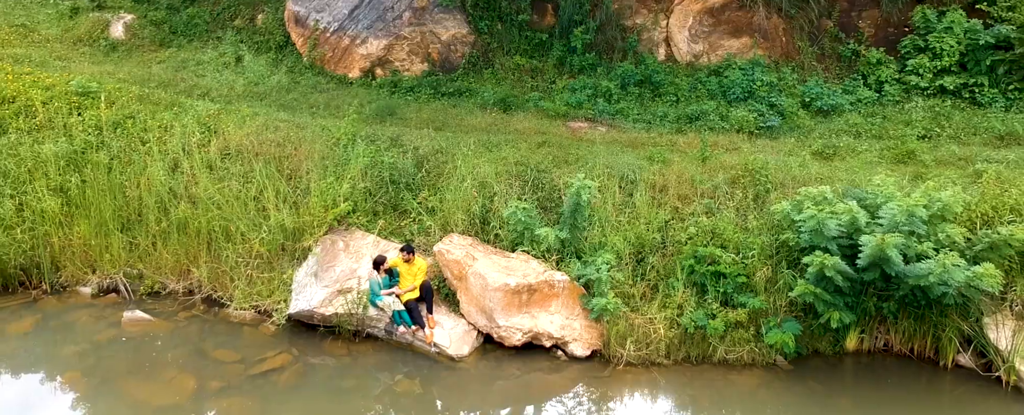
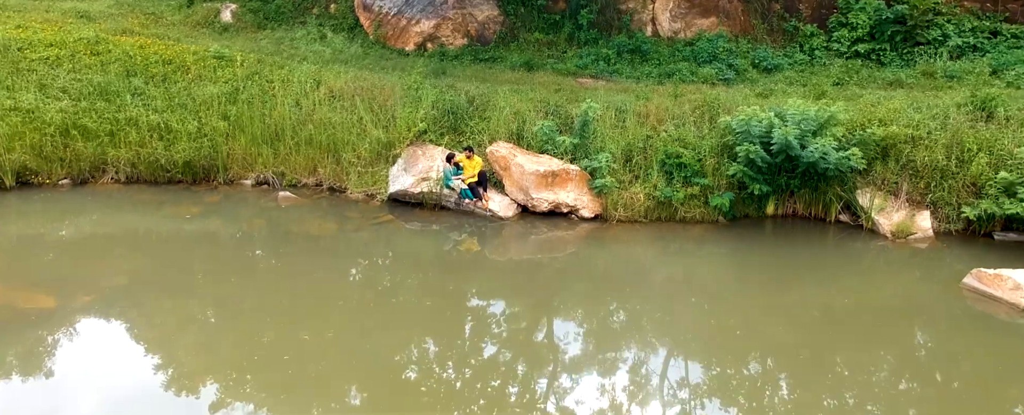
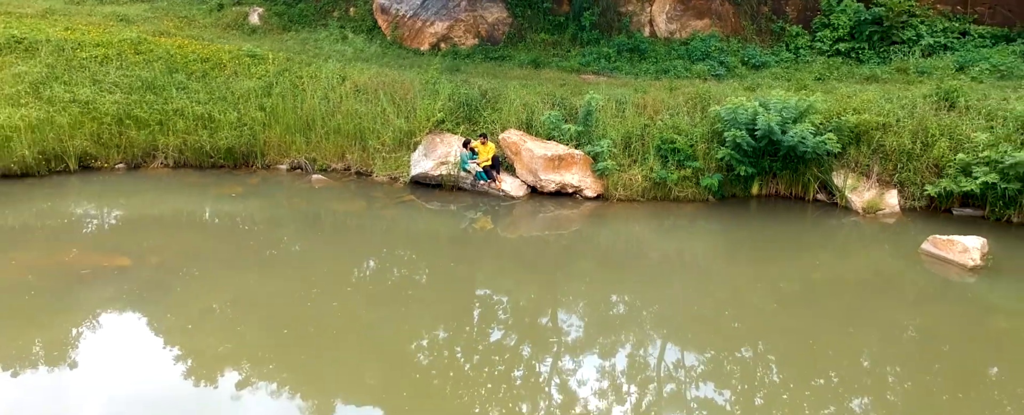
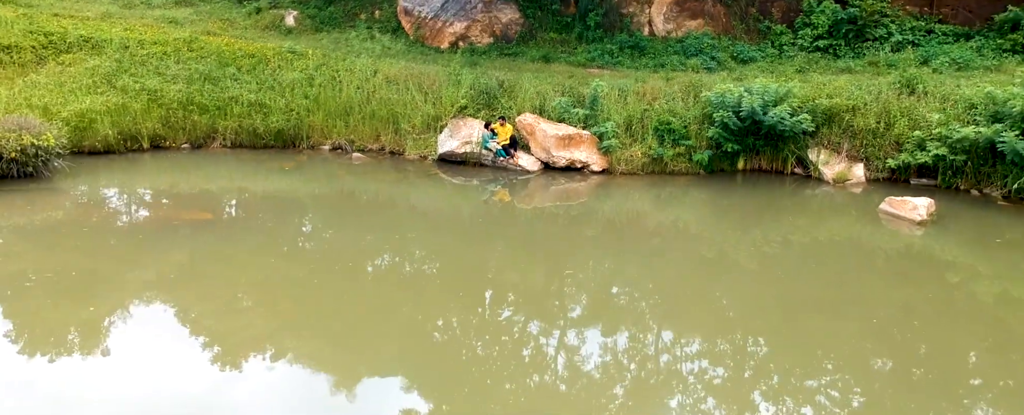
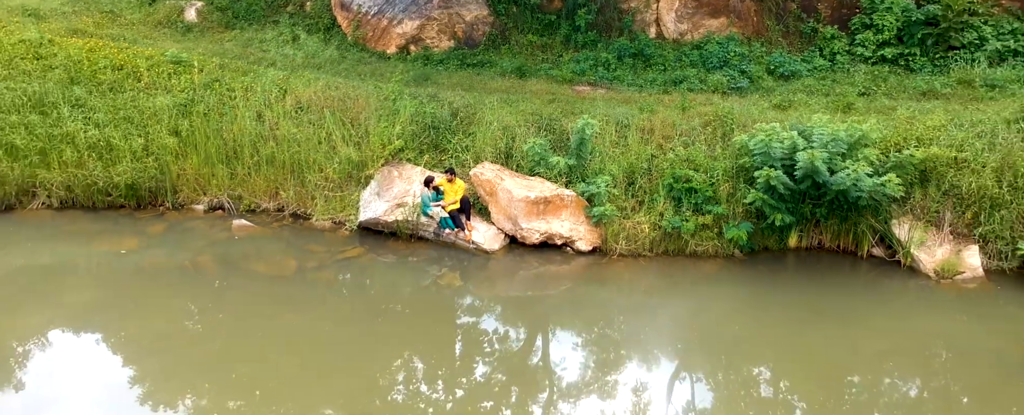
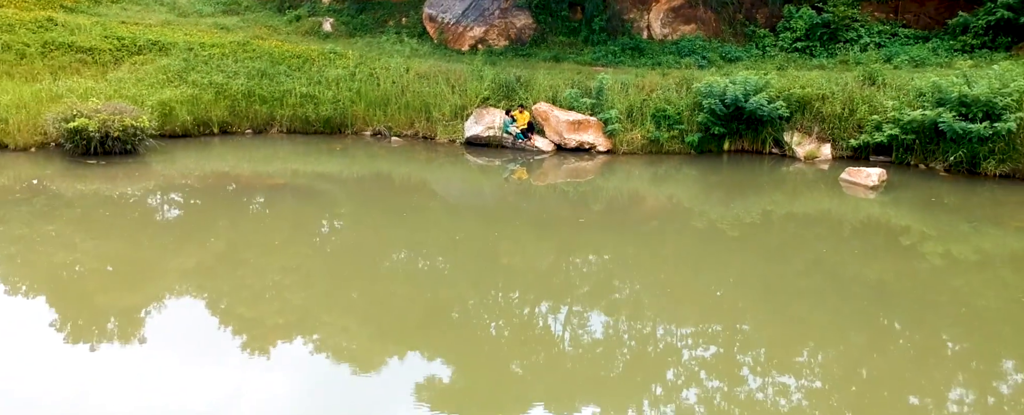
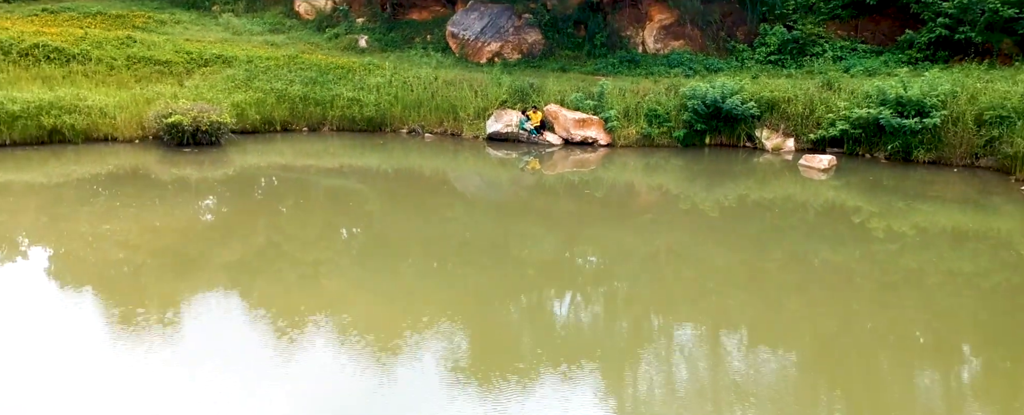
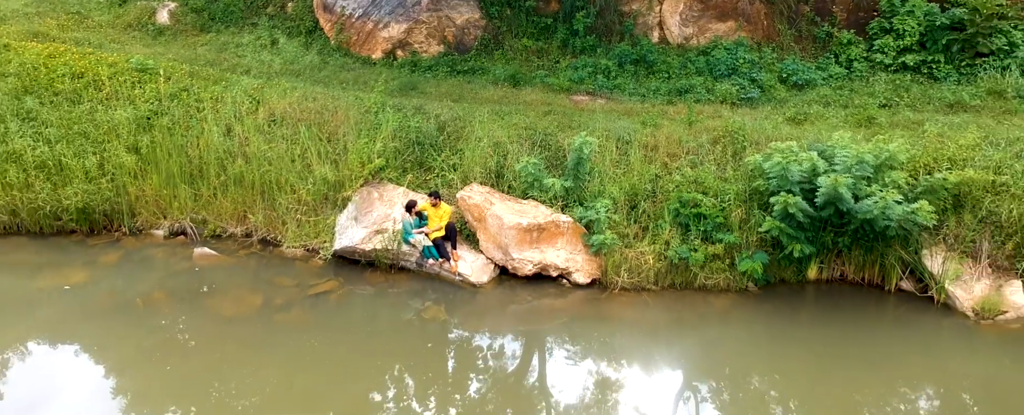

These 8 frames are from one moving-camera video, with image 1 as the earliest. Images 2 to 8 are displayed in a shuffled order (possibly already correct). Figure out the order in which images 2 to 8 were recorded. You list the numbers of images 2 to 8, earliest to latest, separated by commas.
8, 5, 2, 3, 4, 6, 7
